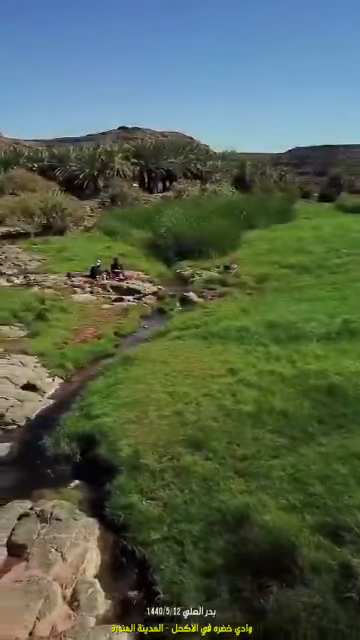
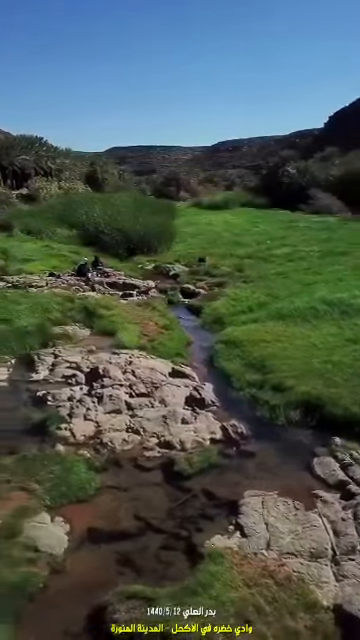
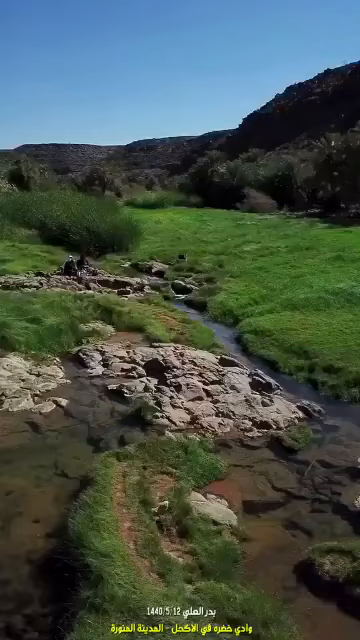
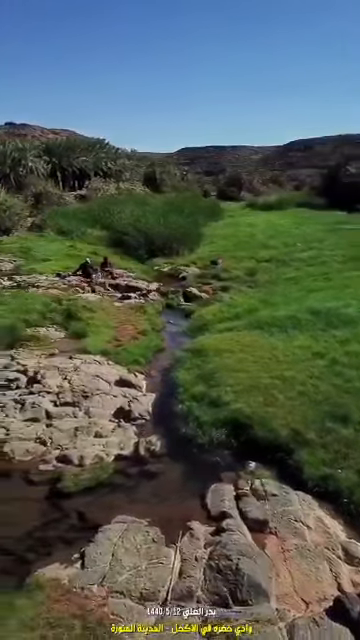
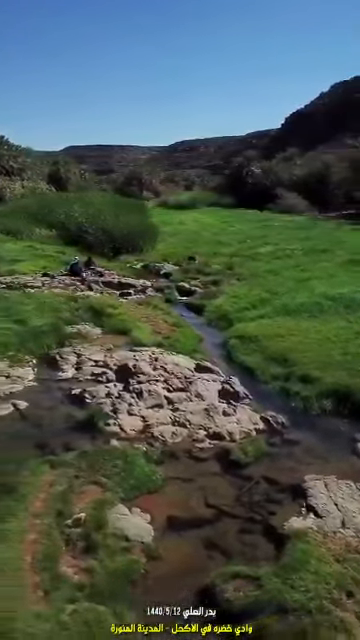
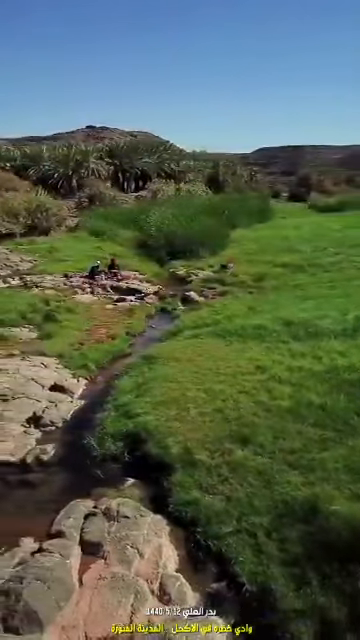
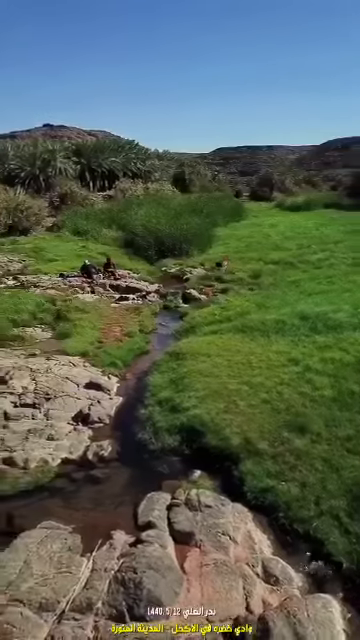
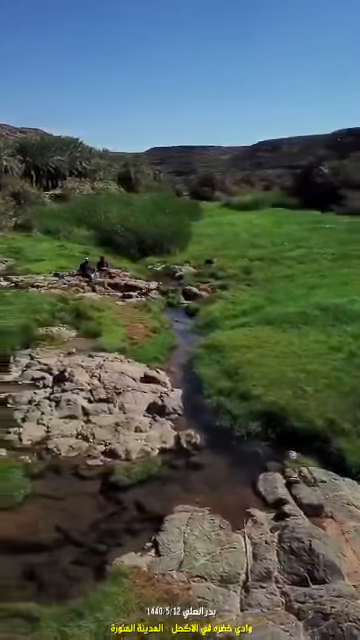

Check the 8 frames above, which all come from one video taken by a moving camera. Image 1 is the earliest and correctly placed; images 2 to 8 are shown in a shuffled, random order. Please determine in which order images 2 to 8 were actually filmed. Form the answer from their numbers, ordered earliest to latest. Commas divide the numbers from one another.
6, 7, 4, 8, 2, 5, 3
